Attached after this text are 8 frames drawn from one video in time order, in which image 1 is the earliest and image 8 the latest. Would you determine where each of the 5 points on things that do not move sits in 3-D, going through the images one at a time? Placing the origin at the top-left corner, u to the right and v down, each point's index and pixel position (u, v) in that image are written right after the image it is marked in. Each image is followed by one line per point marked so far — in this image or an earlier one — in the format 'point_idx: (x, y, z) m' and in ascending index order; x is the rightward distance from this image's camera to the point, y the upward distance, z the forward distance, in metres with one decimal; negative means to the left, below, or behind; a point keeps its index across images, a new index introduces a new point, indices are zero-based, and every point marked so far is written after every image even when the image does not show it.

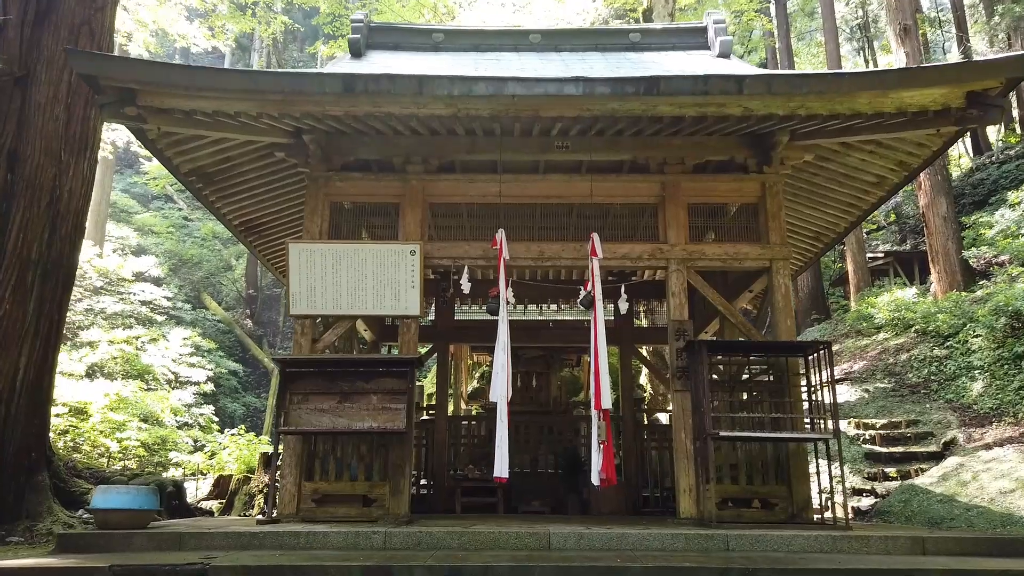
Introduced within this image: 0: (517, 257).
0: (+0.1, +0.3, +7.2) m
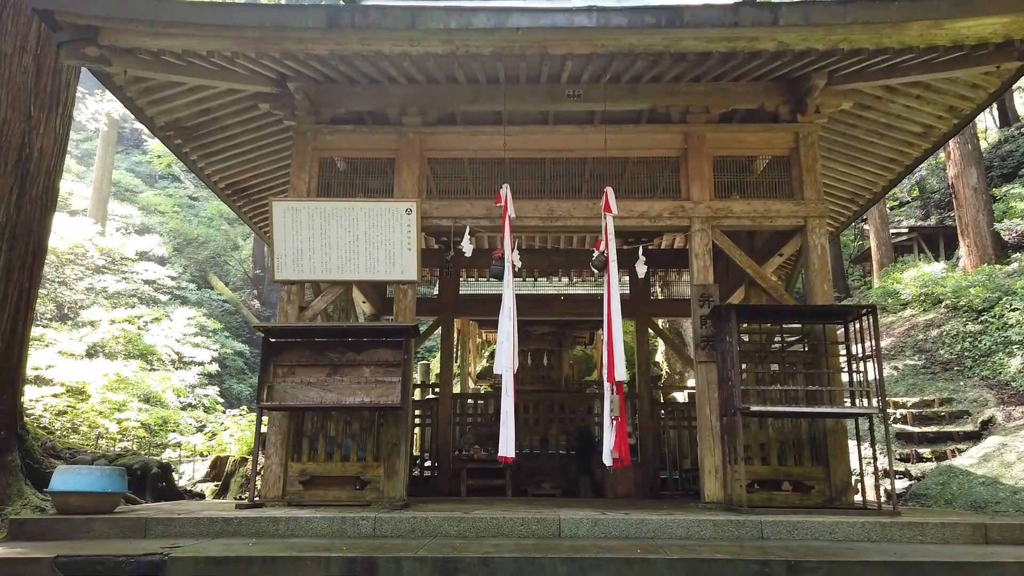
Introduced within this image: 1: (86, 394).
0: (+0.1, +0.6, +6.6) m
1: (-8.1, -2.0, +14.5) m
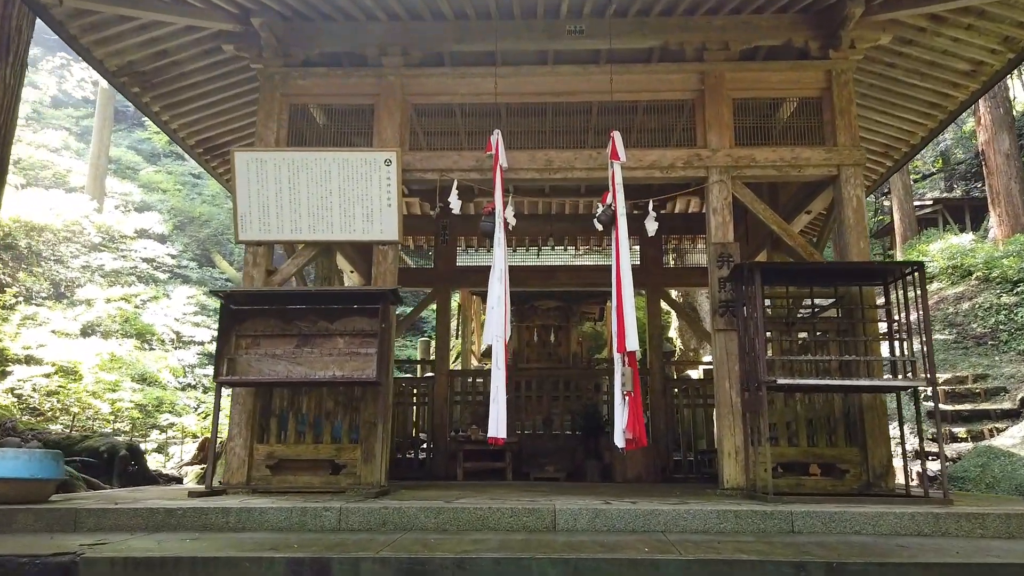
0: (+0.1, +0.9, +5.8) m
1: (-8.0, -1.6, +13.9) m
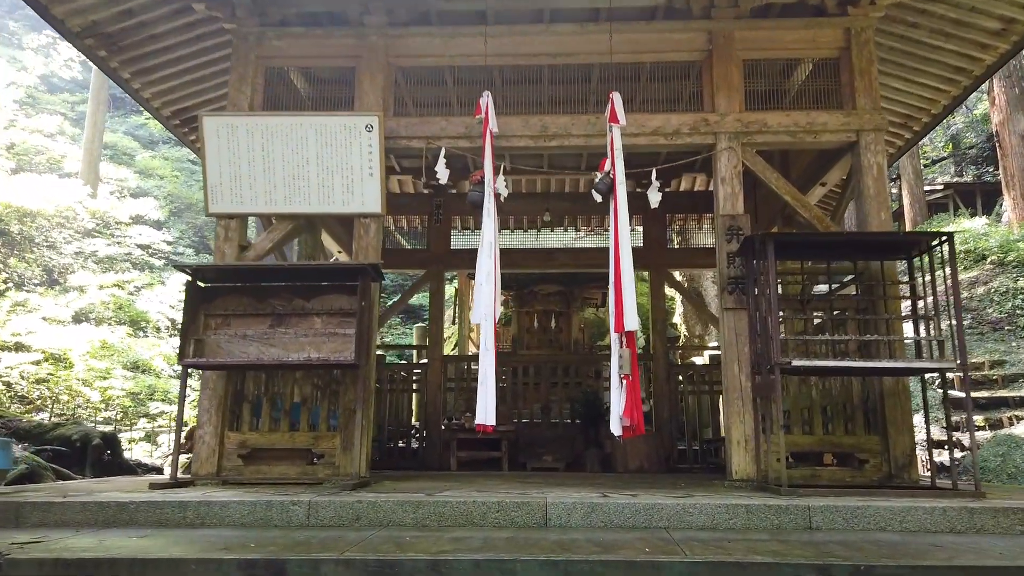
0: (0.0, +1.1, +5.4) m
1: (-8.0, -1.3, +13.6) m
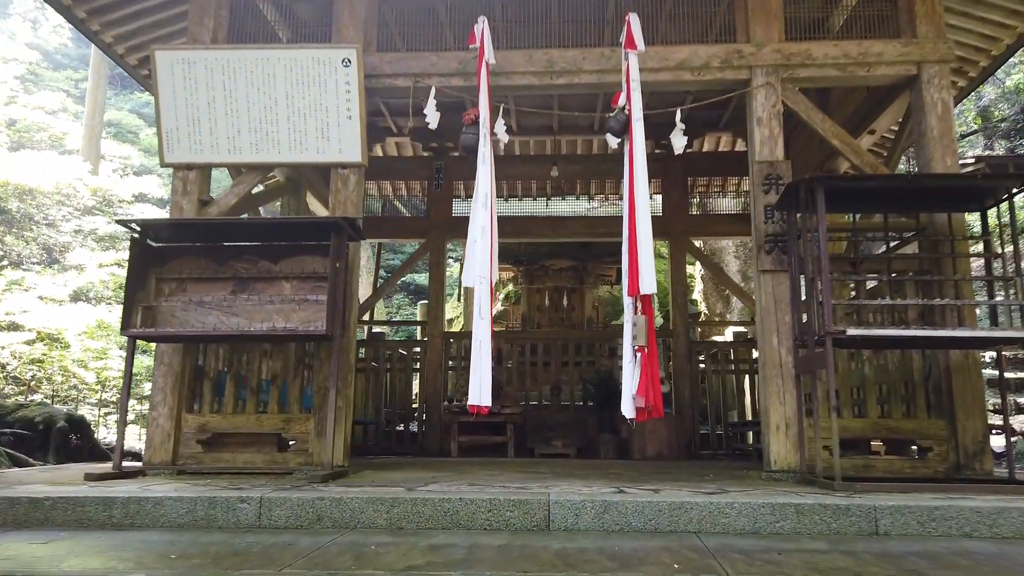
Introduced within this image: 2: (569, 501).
0: (0.0, +1.3, +4.7) m
1: (-7.8, -0.9, +13.1) m
2: (+0.2, -0.9, +3.1) m
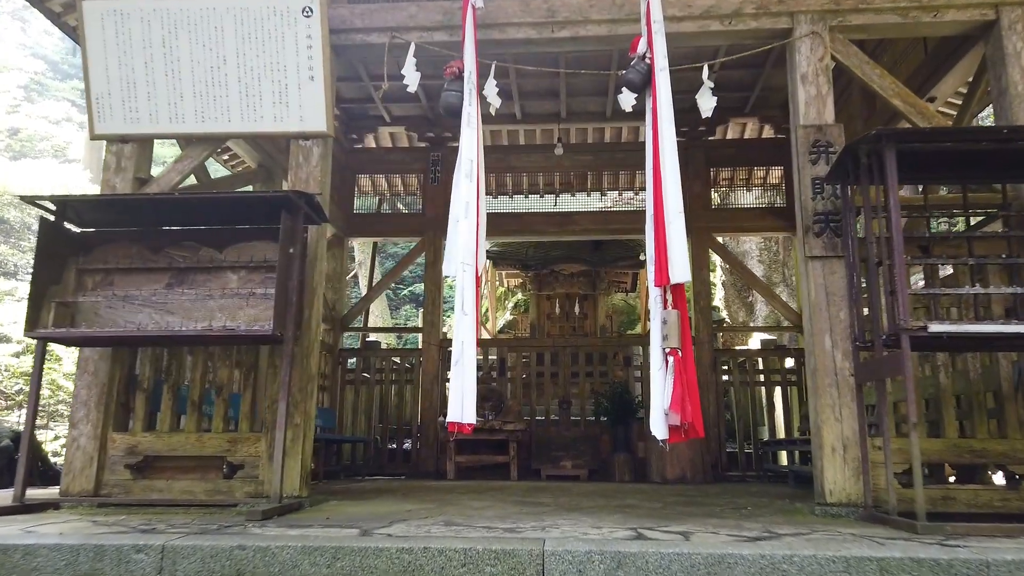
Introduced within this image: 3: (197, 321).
0: (0.0, +1.4, +3.9) m
1: (-7.7, -1.1, +12.4) m
2: (+0.2, -0.8, +2.3) m
3: (-1.4, -0.1, +3.4) m
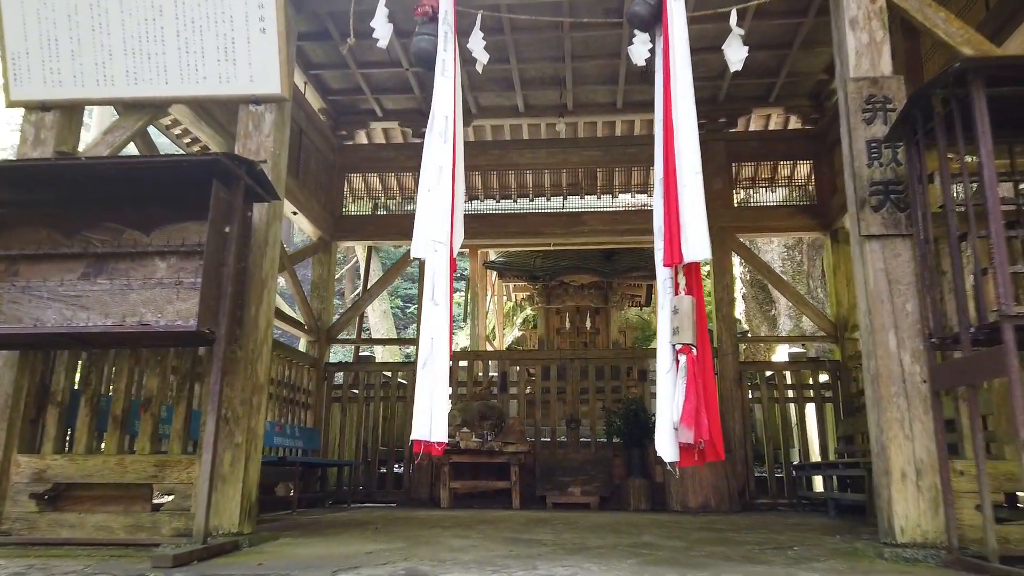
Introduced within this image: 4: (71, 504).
0: (-0.1, +1.4, +3.3) m
1: (-7.5, -1.3, +11.9) m
2: (+0.1, -0.7, +1.6) m
3: (-1.5, -0.1, +2.8) m
4: (-1.7, -0.8, +3.0) m
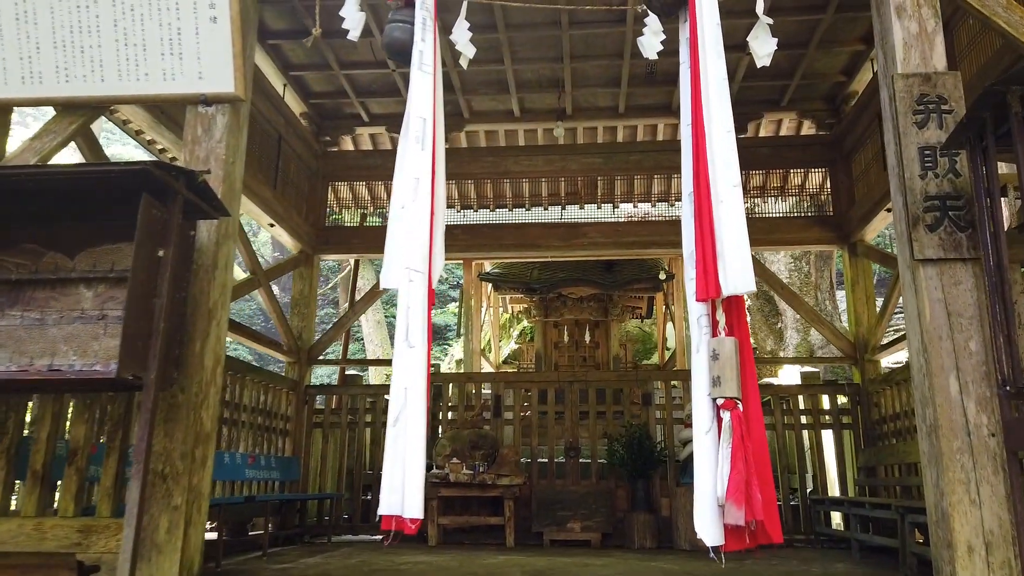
0: (-0.1, +1.3, +2.9) m
1: (-7.6, -1.5, +11.4) m
2: (+0.1, -0.8, +1.2) m
3: (-1.5, -0.2, +2.4) m
4: (-1.8, -1.0, +2.6) m
